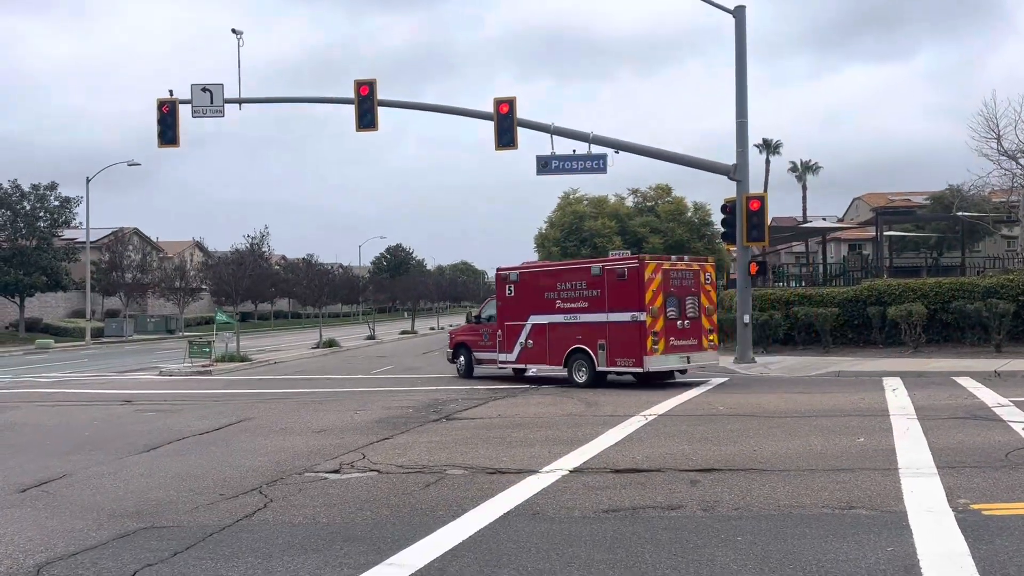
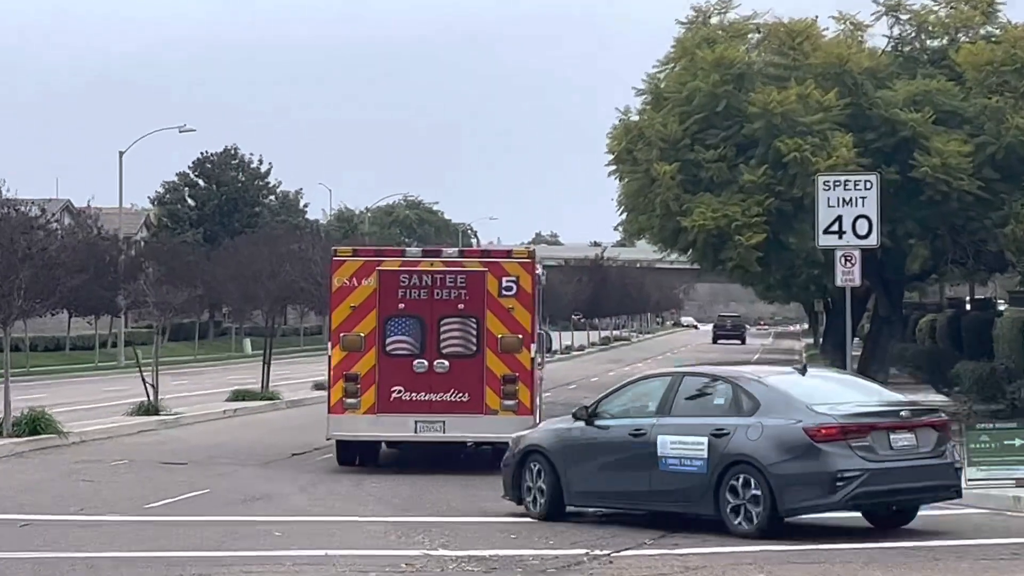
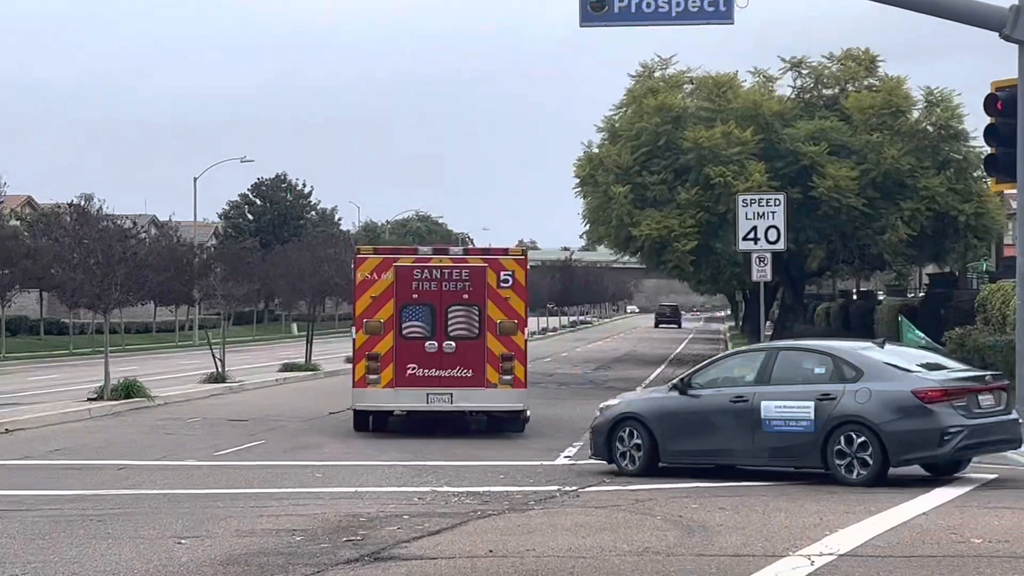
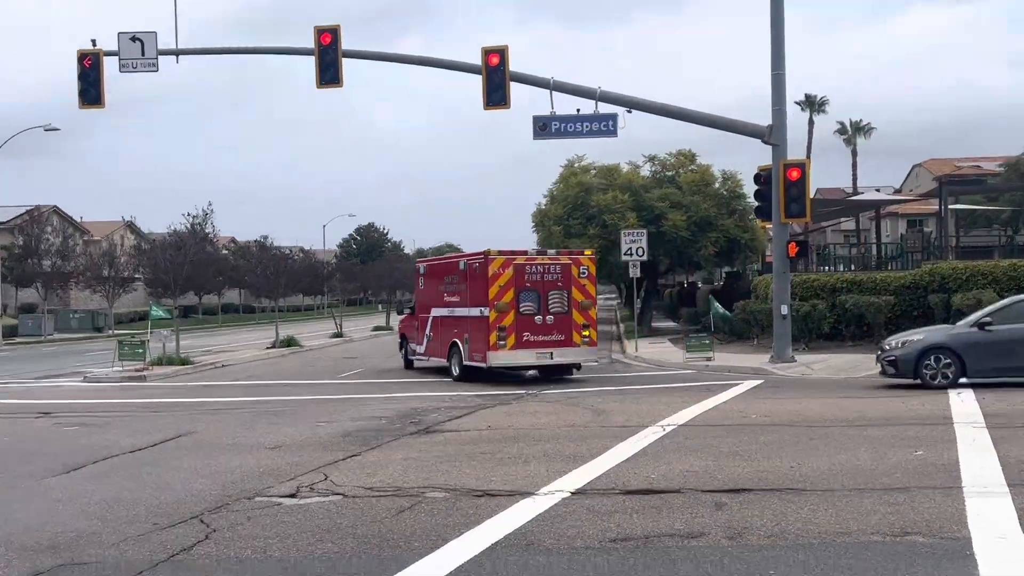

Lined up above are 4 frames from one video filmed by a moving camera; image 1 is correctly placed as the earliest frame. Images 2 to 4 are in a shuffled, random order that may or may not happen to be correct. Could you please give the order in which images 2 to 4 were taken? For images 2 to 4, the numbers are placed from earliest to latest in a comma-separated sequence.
4, 3, 2
